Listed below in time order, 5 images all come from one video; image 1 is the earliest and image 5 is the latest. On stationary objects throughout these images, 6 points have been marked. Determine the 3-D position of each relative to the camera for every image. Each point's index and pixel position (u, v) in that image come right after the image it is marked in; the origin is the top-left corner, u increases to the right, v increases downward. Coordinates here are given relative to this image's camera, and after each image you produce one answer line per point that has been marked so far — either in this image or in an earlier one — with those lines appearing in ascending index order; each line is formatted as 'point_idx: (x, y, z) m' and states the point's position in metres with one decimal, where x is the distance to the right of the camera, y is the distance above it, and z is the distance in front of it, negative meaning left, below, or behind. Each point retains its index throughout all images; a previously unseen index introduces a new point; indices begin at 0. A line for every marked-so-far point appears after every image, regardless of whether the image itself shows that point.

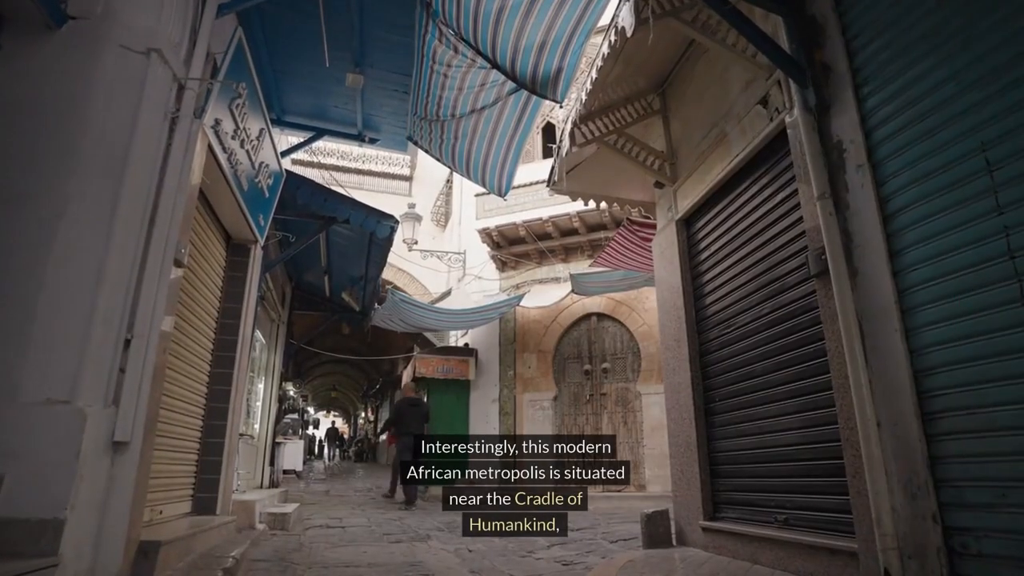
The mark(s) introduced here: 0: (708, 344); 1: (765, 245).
0: (+1.5, -0.4, +4.3) m
1: (+1.6, +0.3, +3.7) m
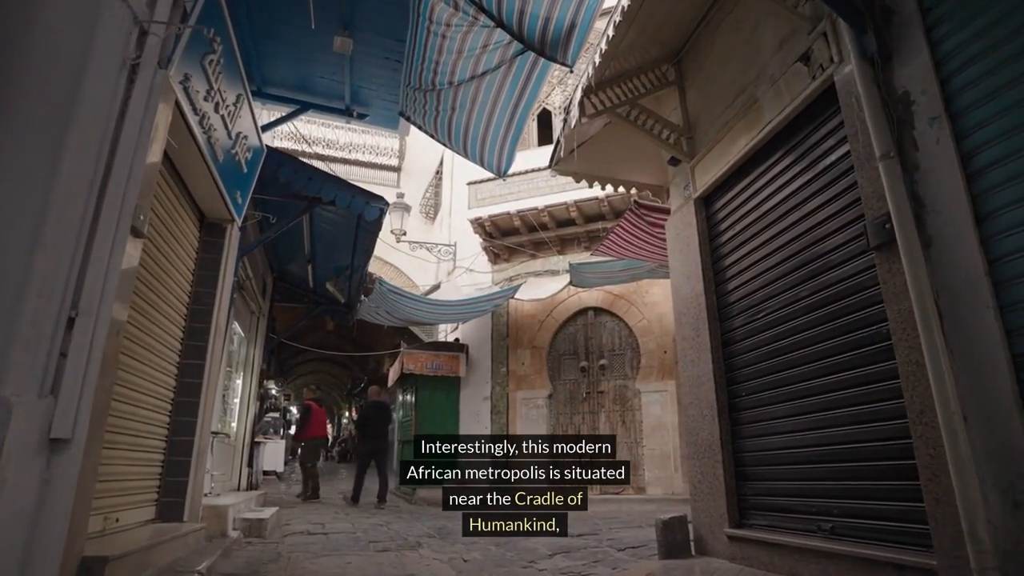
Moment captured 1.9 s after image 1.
0: (+1.5, -0.3, +3.9) m
1: (+1.6, +0.4, +3.3) m
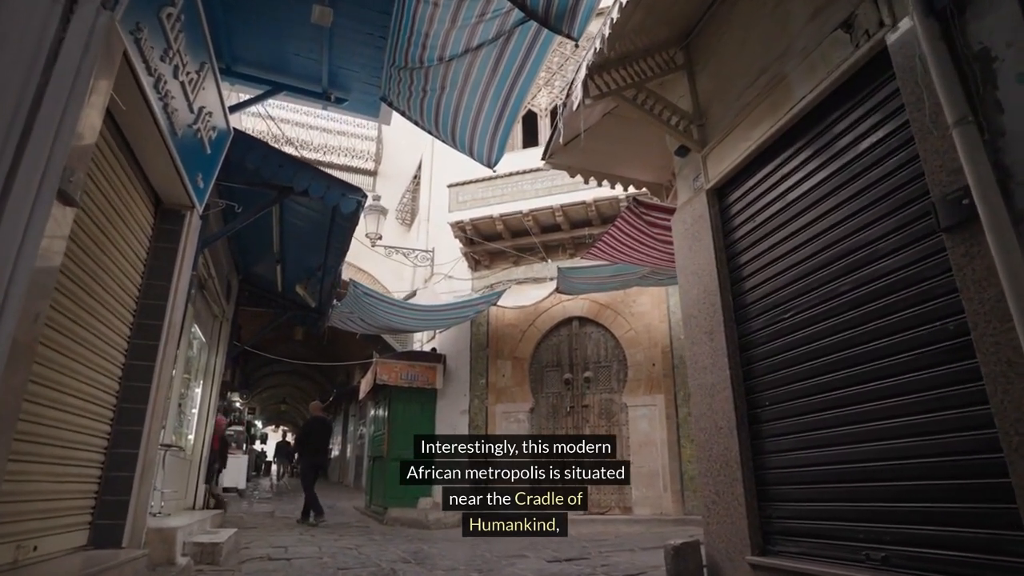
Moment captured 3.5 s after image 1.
0: (+1.5, -0.3, +3.6) m
1: (+1.7, +0.4, +3.0) m
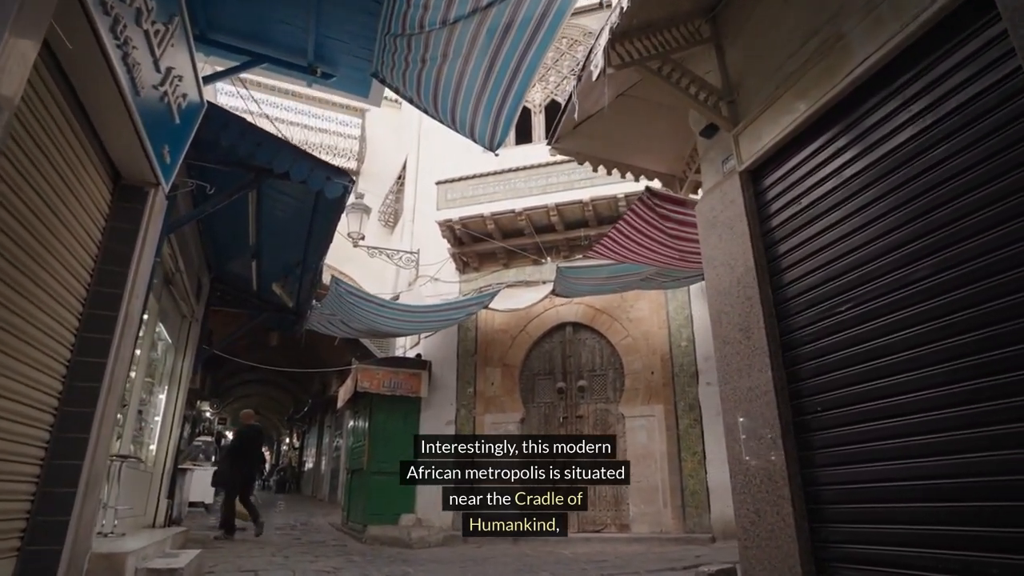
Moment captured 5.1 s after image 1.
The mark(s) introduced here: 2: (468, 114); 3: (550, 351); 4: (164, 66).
0: (+1.5, -0.2, +3.2) m
1: (+1.7, +0.4, +2.6) m
2: (-0.3, +1.3, +4.5) m
3: (+0.6, -1.0, +9.1) m
4: (-2.2, +1.4, +3.6) m
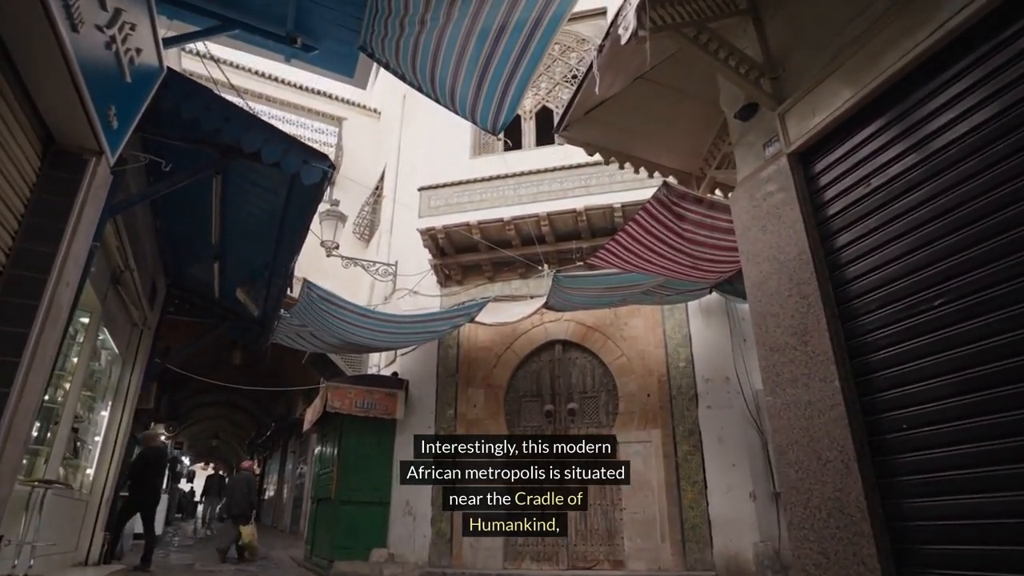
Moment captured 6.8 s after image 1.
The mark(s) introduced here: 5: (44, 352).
0: (+1.6, -0.2, +2.7) m
1: (+1.9, +0.5, +2.1) m
2: (-0.3, +1.3, +4.0) m
3: (+0.4, -1.2, +8.5) m
4: (-2.1, +1.4, +3.0) m
5: (-2.5, -0.3, +3.1) m
